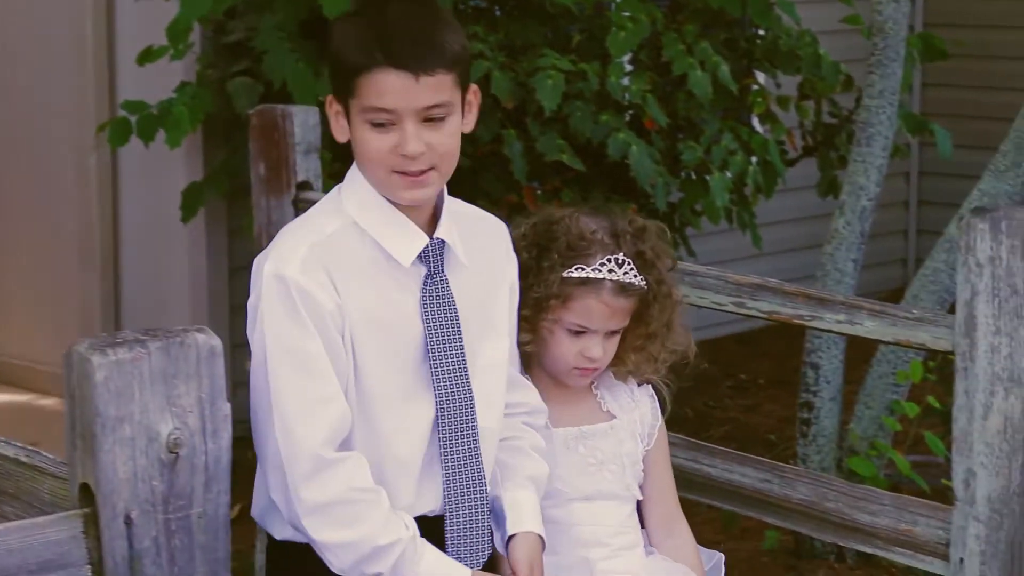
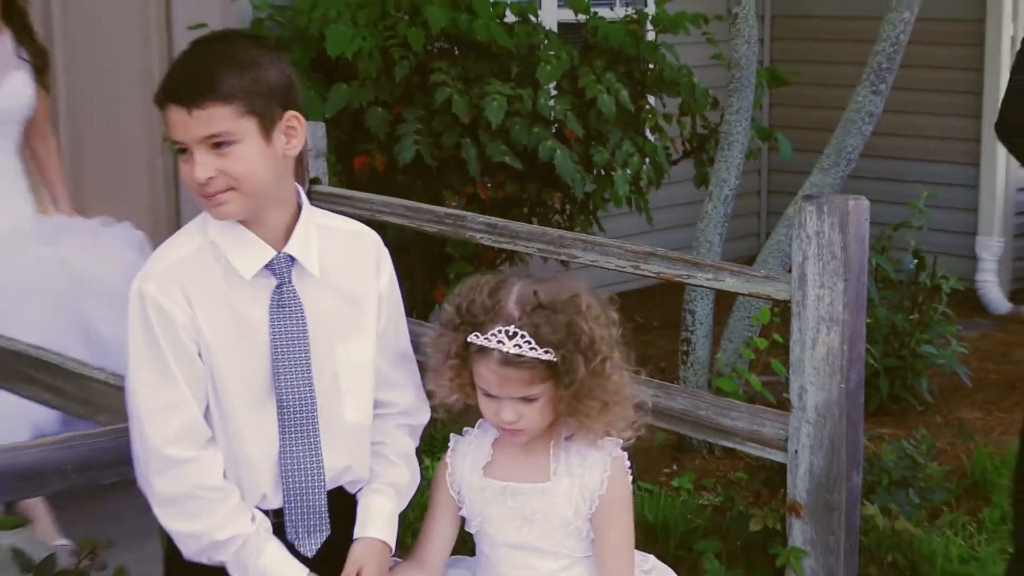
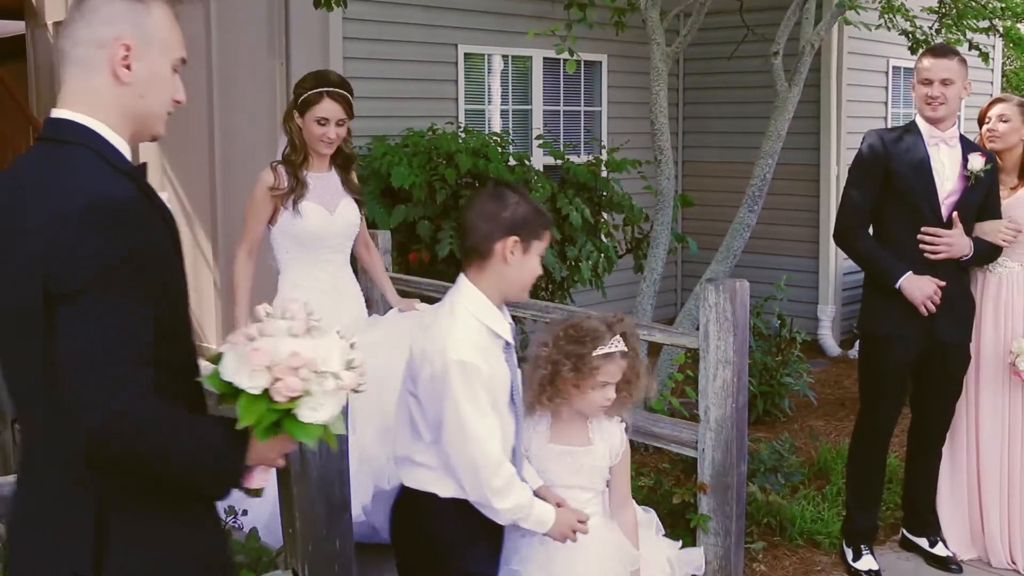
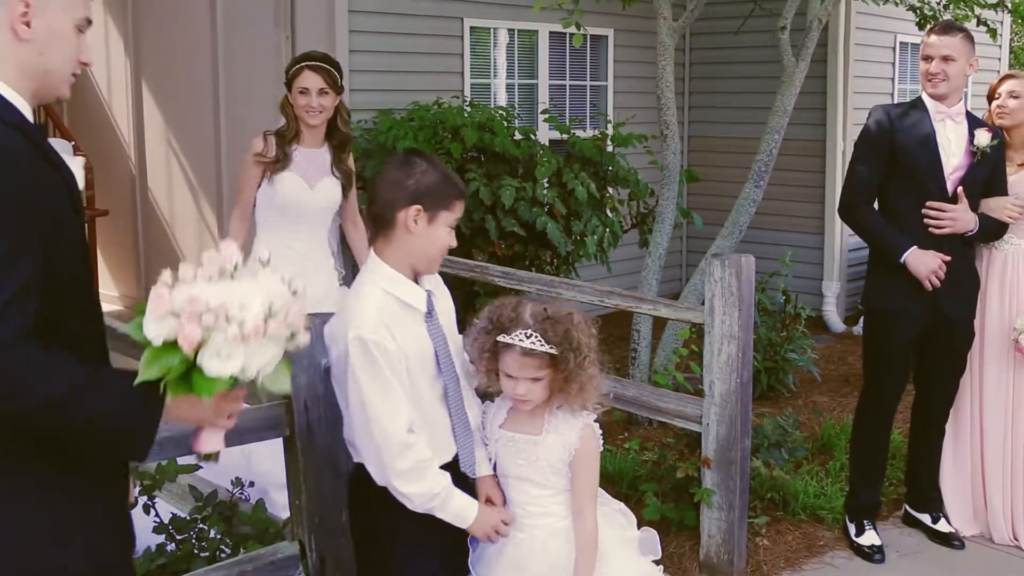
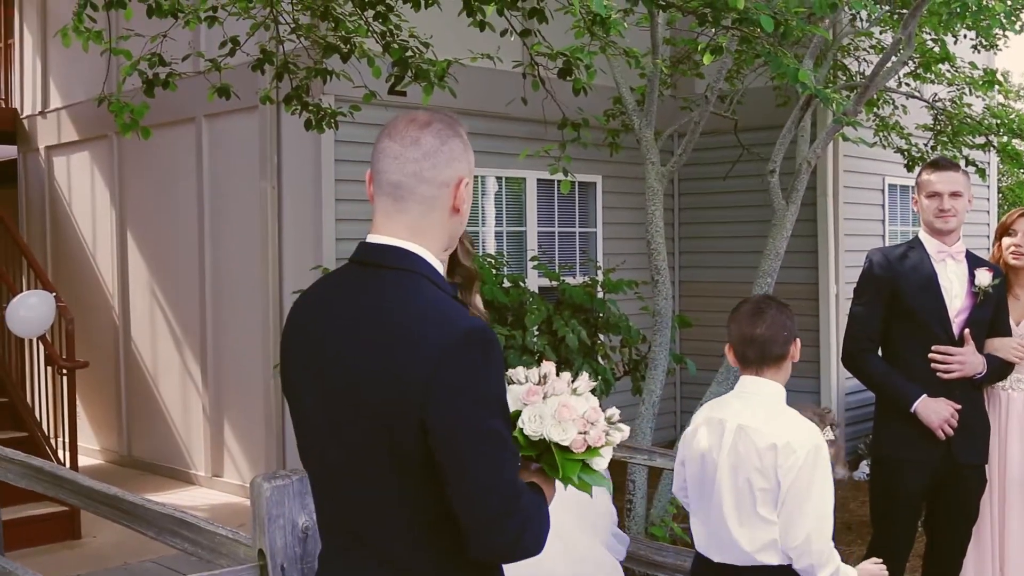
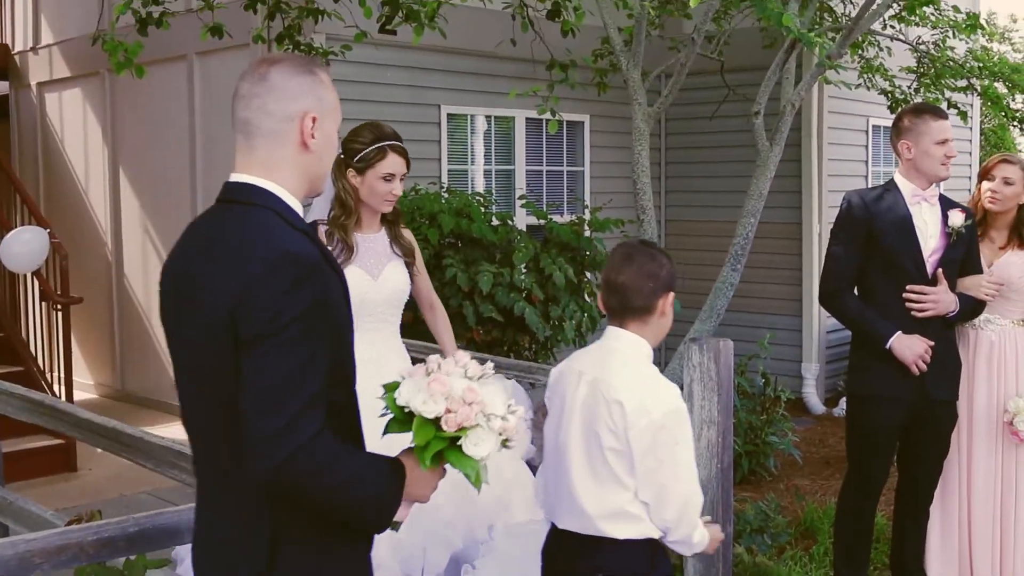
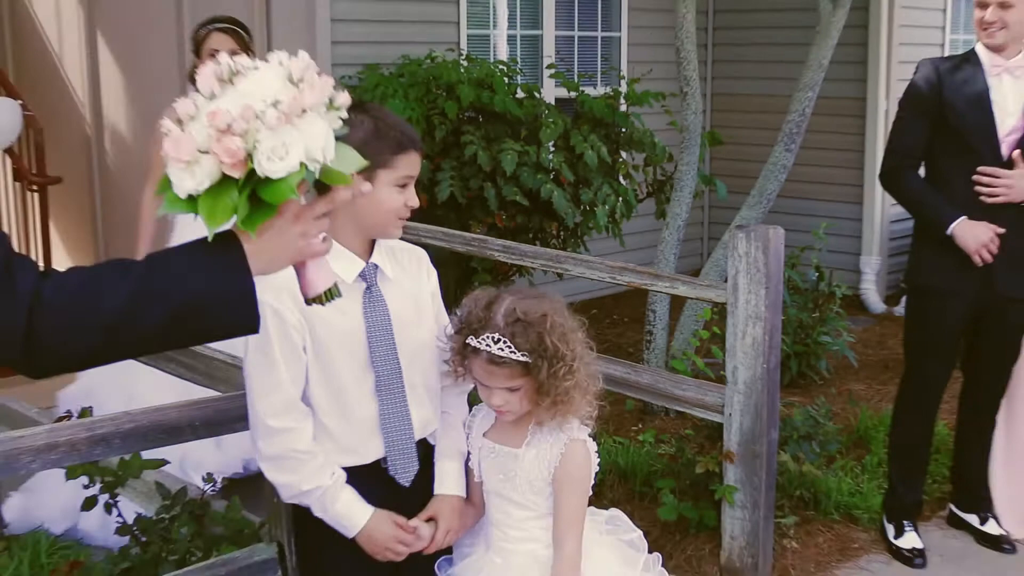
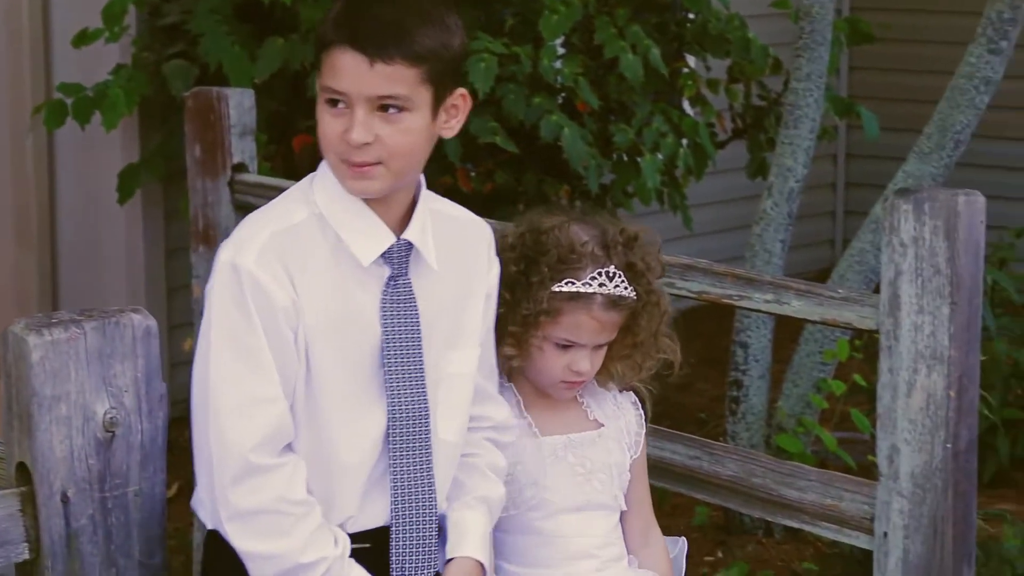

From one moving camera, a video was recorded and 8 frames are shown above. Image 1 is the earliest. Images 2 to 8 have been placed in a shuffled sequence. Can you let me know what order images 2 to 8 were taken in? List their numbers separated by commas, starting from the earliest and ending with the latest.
8, 2, 7, 4, 3, 6, 5
